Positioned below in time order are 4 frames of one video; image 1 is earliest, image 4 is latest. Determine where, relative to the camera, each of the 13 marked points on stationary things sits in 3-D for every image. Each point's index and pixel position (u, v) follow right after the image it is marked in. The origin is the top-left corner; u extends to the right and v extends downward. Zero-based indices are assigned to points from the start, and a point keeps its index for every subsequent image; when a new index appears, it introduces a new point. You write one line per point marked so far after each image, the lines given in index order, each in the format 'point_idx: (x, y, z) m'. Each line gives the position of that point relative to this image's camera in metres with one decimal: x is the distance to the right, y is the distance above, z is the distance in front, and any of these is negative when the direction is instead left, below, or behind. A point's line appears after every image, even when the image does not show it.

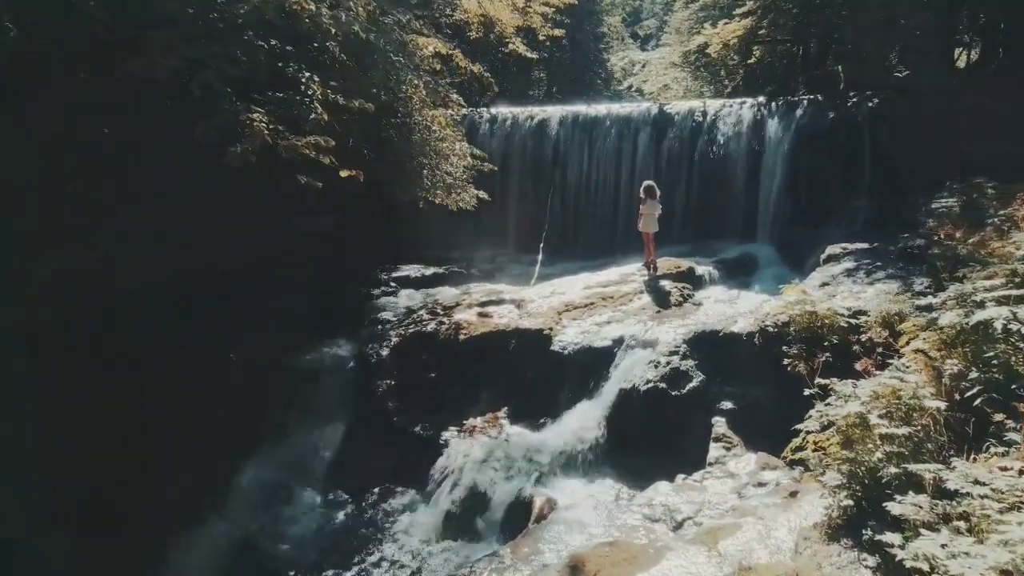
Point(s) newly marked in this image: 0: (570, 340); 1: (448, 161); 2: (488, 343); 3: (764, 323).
0: (+0.6, -0.6, +7.6) m
1: (-0.9, +1.8, +10.0) m
2: (-0.3, -0.6, +7.9) m
3: (+2.5, -0.3, +6.8) m
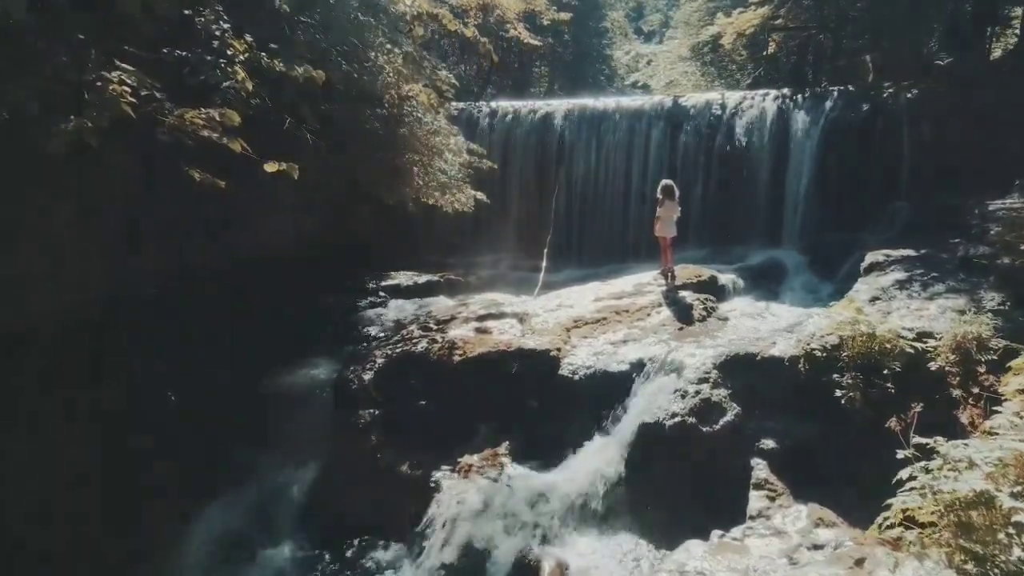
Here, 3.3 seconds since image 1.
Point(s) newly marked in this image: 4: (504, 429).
0: (+0.7, -0.7, +6.6) m
1: (-0.9, +1.7, +9.0) m
2: (-0.3, -0.8, +6.9) m
3: (+2.5, -0.5, +5.8) m
4: (-0.1, -1.3, +6.6) m
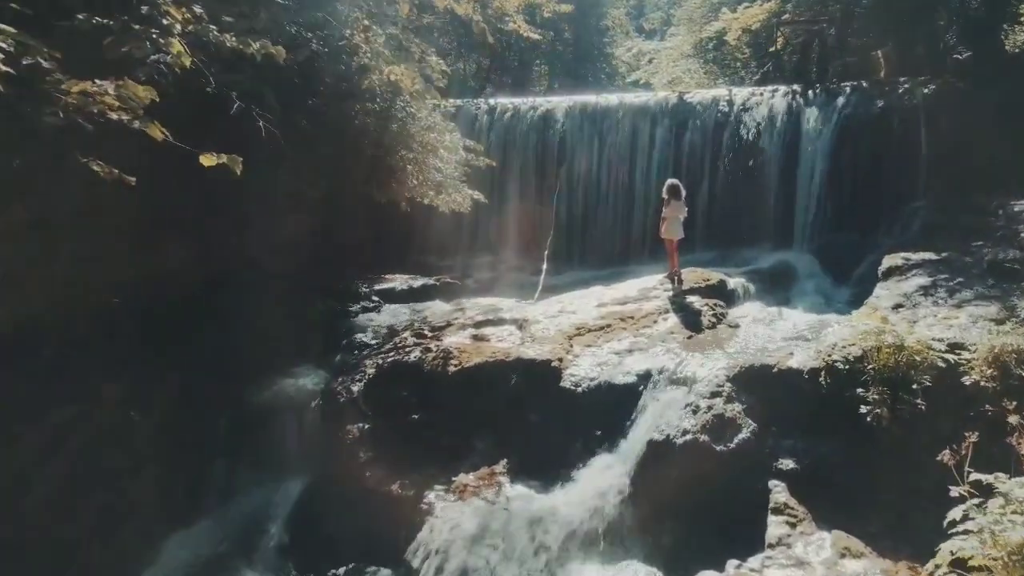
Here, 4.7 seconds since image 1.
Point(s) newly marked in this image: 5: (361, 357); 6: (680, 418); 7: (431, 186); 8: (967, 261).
0: (+0.6, -0.8, +6.2) m
1: (-0.9, +1.6, +8.6) m
2: (-0.3, -0.8, +6.4) m
3: (+2.5, -0.5, +5.4) m
4: (-0.1, -1.4, +6.1) m
5: (-1.6, -0.7, +7.3) m
6: (+1.3, -1.0, +5.4) m
7: (-1.0, +1.3, +8.5) m
8: (+4.6, +0.3, +7.1) m
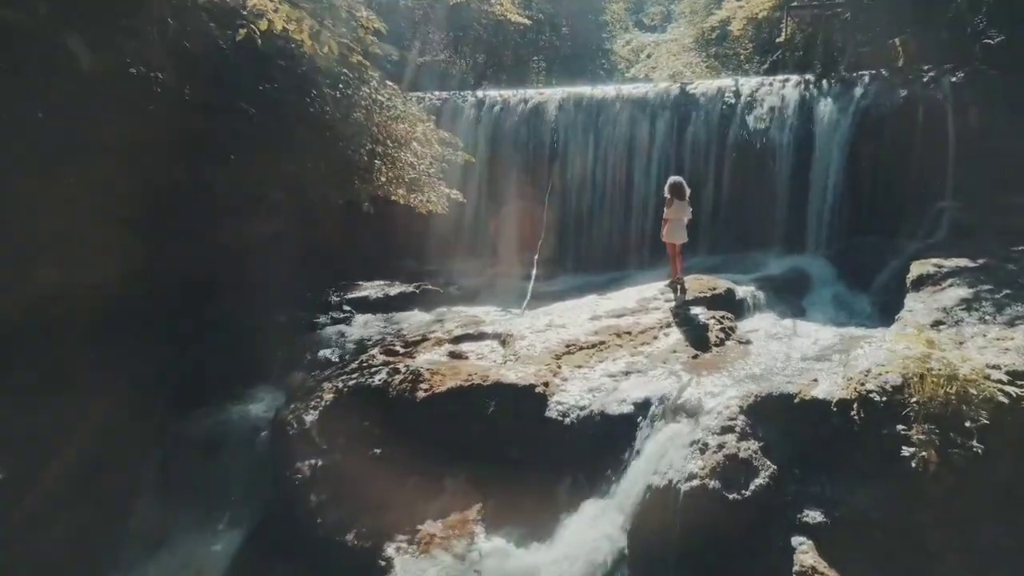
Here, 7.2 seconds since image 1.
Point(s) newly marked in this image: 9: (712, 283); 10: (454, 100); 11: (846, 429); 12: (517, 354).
0: (+0.5, -0.9, +5.3) m
1: (-1.1, +1.5, +7.7) m
2: (-0.5, -0.9, +5.6) m
3: (+2.3, -0.7, +4.5) m
4: (-0.3, -1.5, +5.3) m
5: (-1.8, -0.8, +6.4) m
6: (+1.1, -1.1, +4.5) m
7: (-1.2, +1.1, +7.7) m
8: (+4.5, +0.2, +6.2) m
9: (+2.2, 0.0, +7.5) m
10: (-1.0, +3.3, +12.0) m
11: (+2.2, -0.9, +4.5) m
12: (0.0, -0.6, +6.2) m
